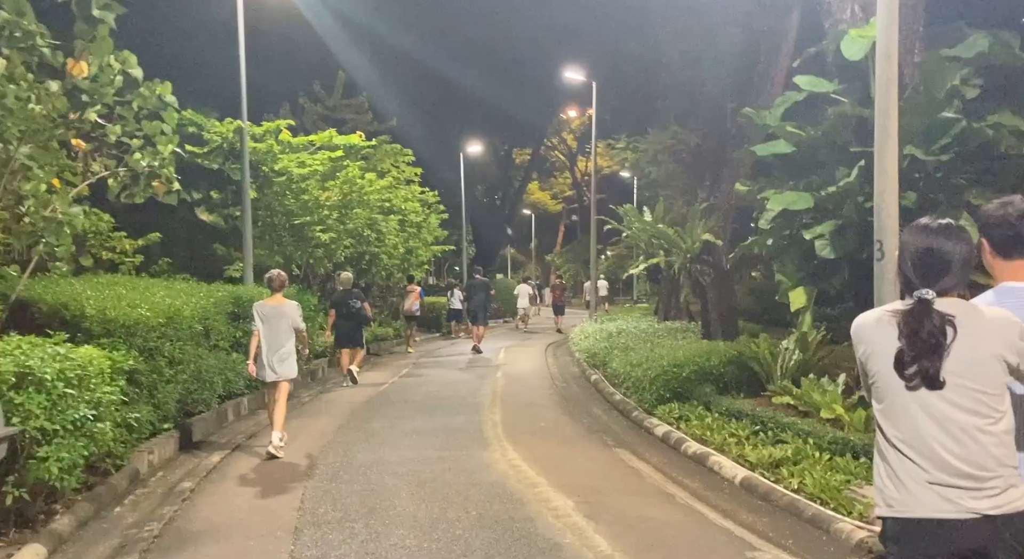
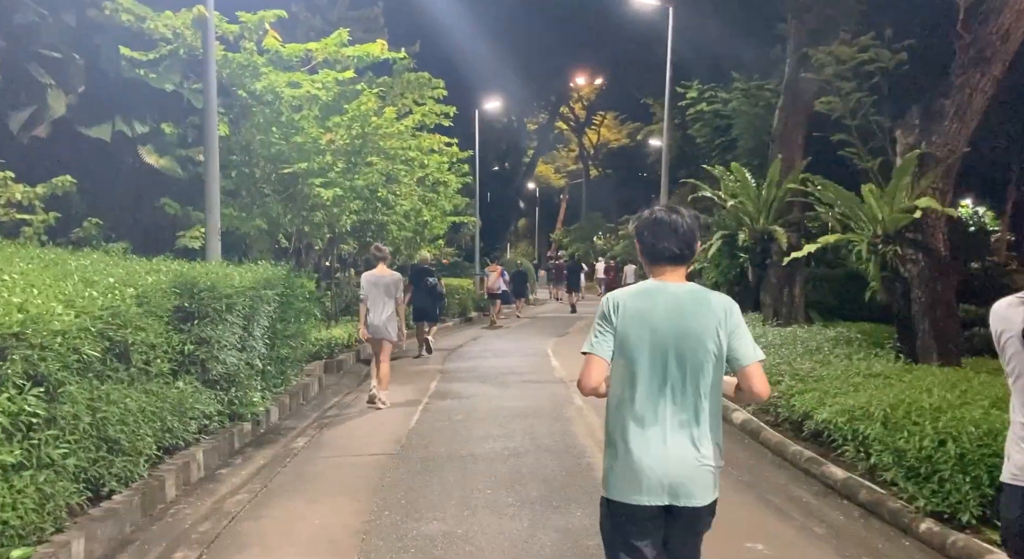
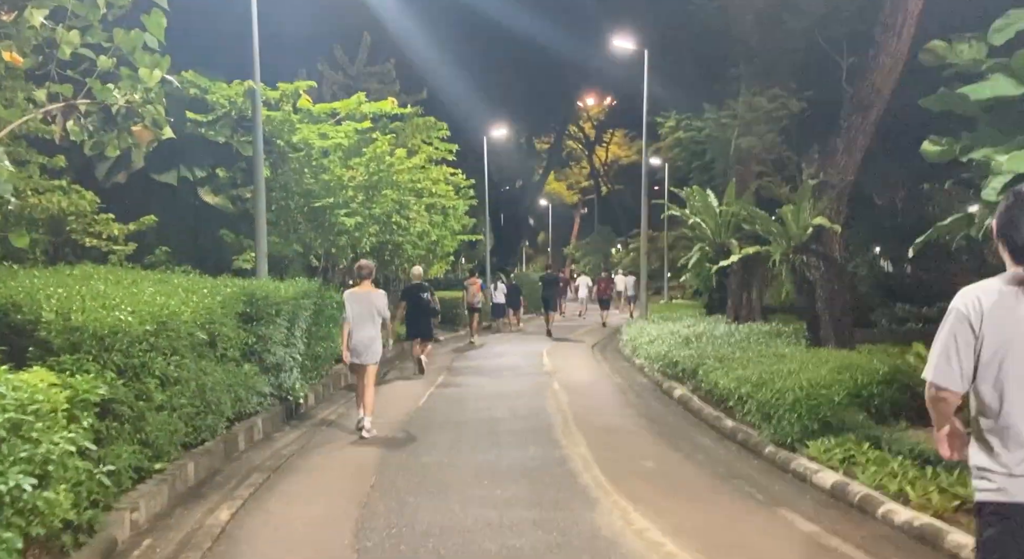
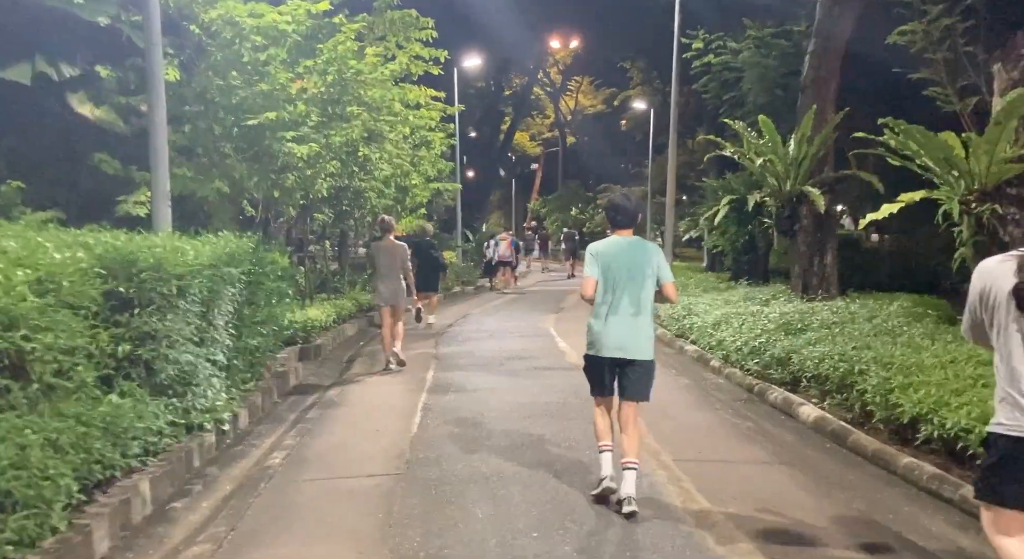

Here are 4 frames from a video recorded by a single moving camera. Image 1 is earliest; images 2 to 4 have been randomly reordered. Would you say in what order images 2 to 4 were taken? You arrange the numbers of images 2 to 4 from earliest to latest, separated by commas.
3, 2, 4
